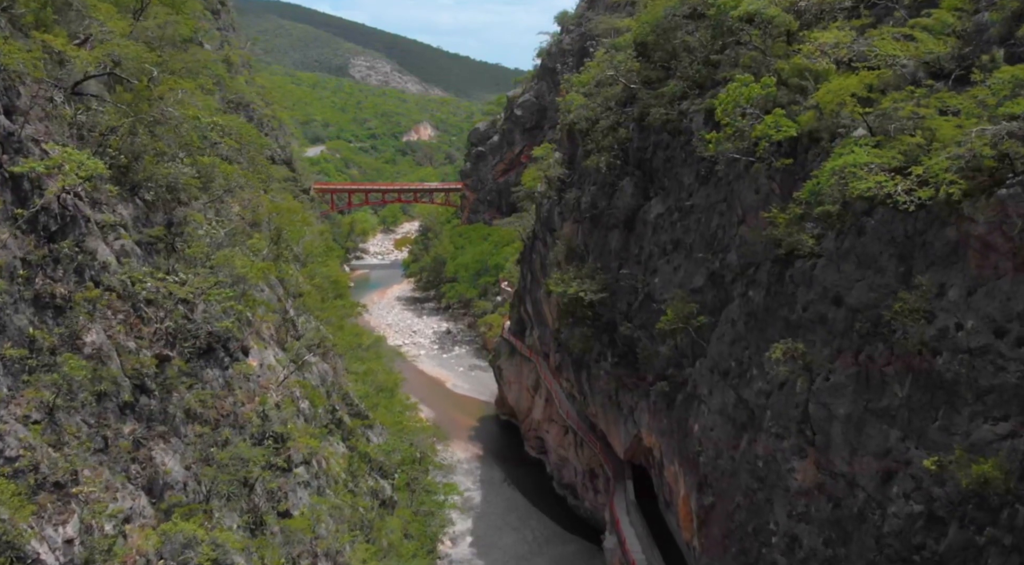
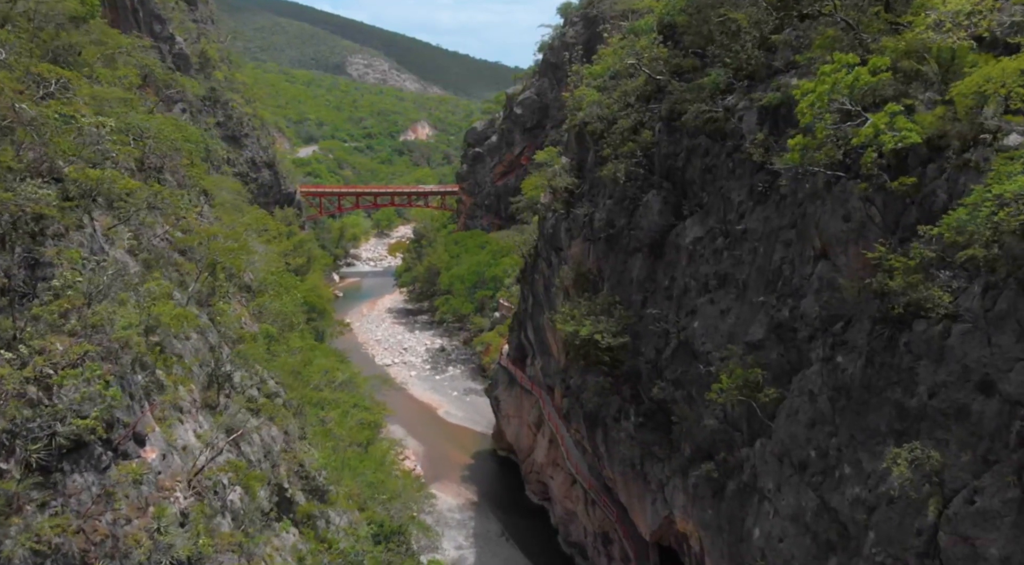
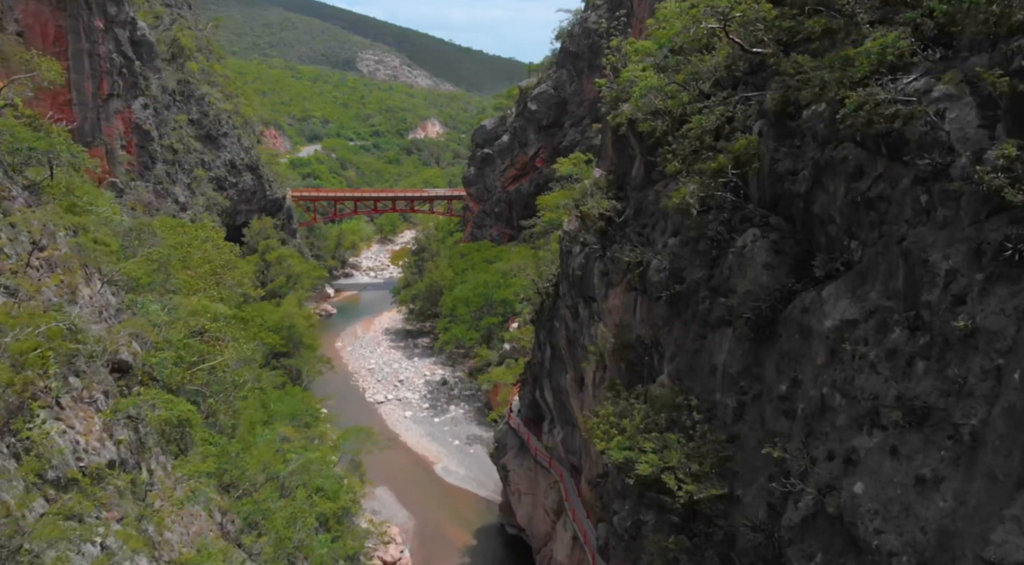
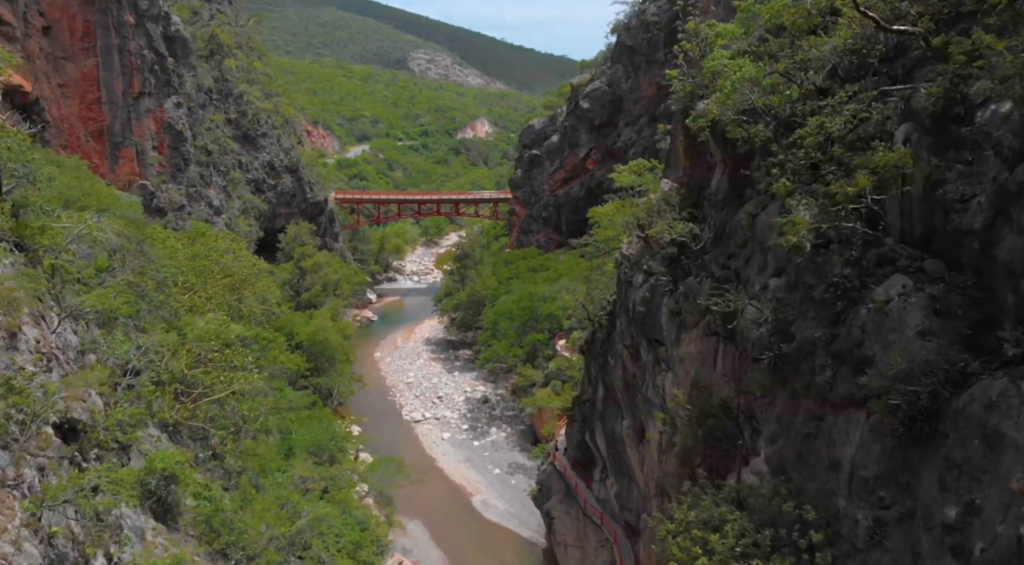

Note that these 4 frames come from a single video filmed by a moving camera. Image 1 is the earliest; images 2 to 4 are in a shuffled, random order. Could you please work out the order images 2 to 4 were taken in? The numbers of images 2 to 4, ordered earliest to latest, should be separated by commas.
2, 3, 4
